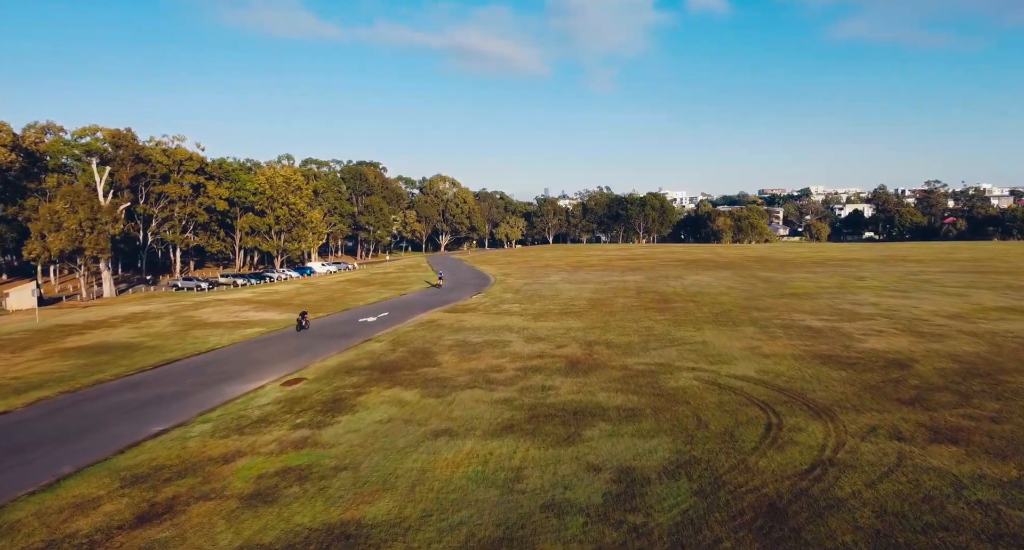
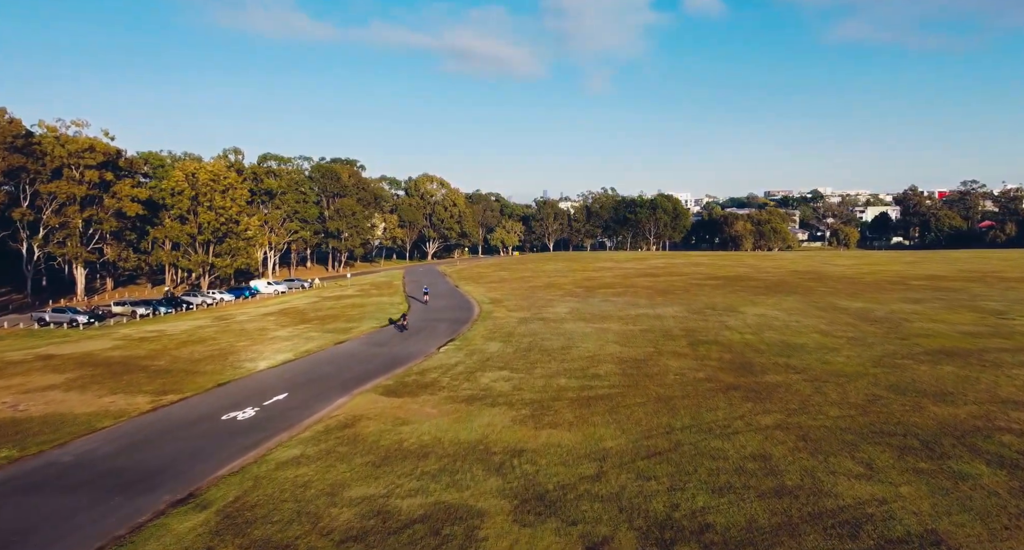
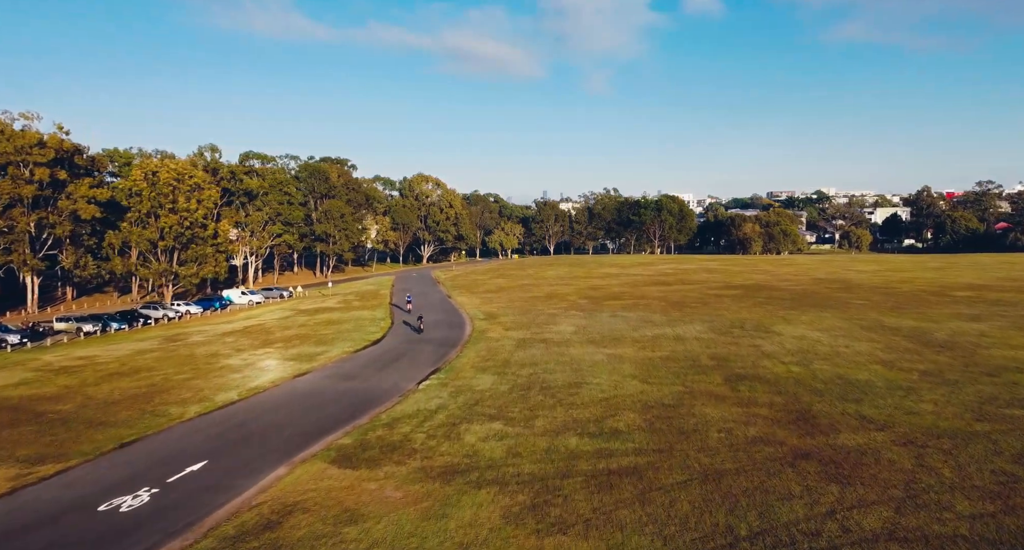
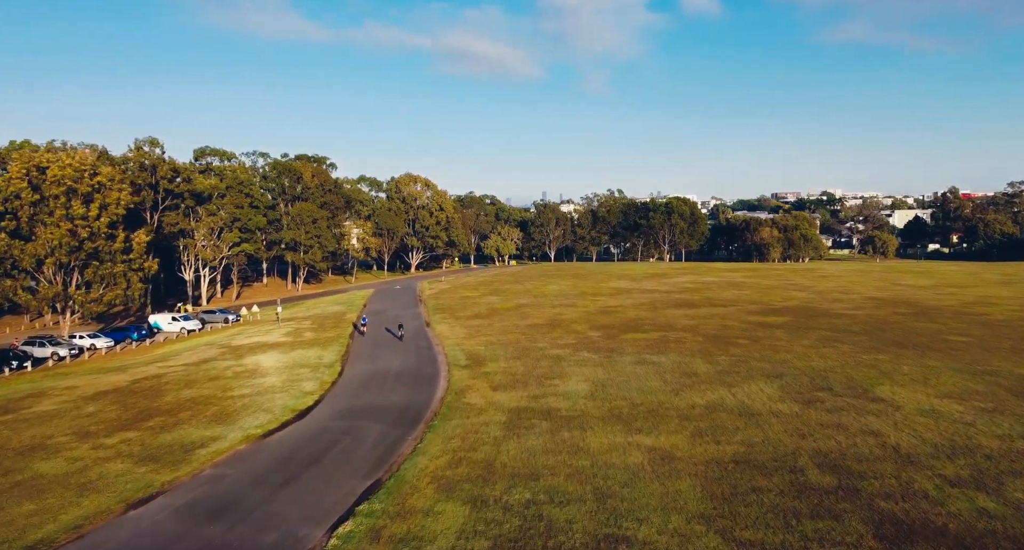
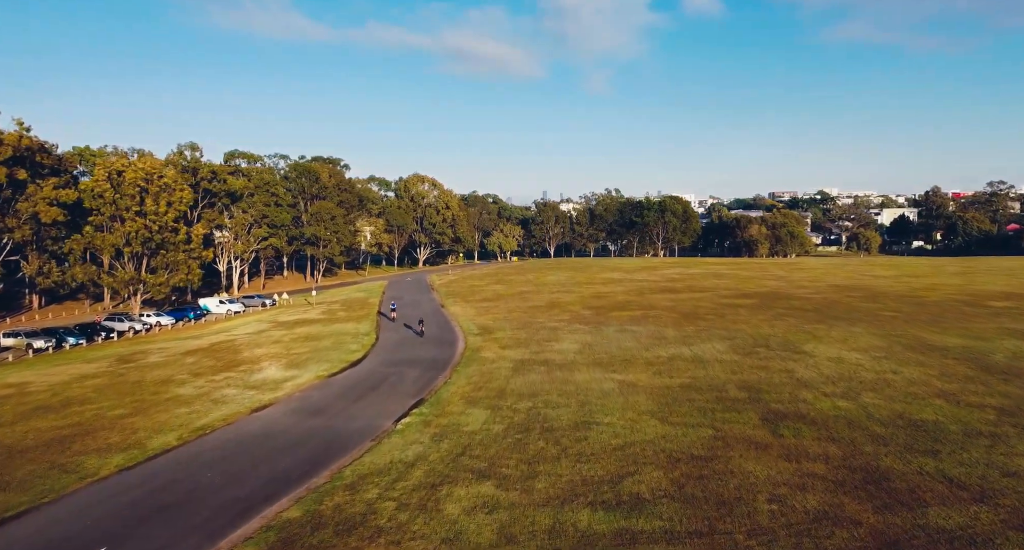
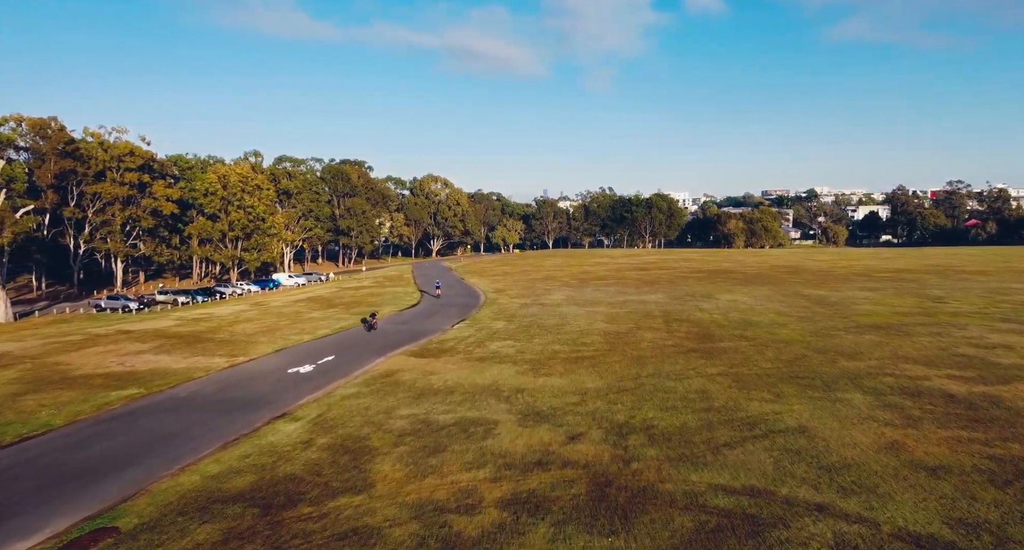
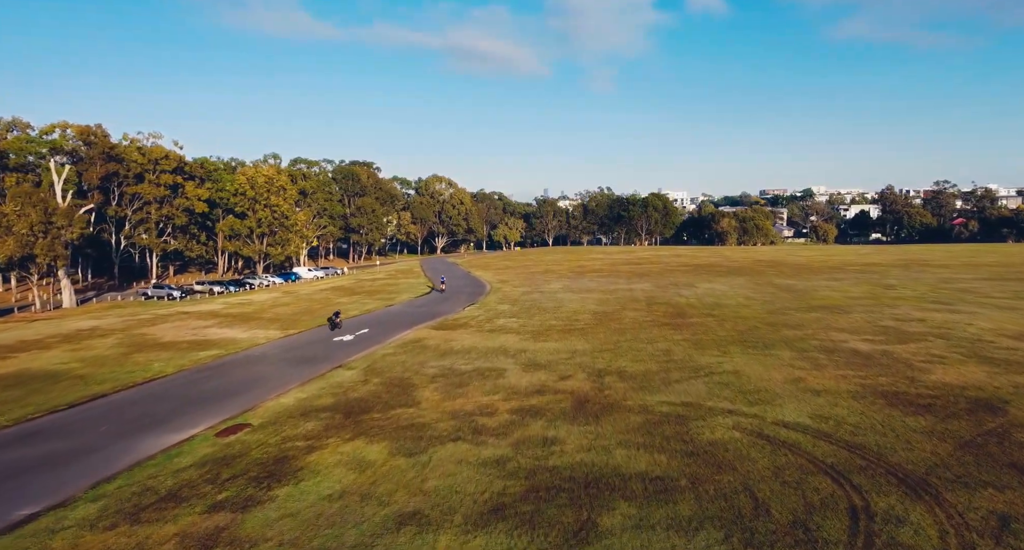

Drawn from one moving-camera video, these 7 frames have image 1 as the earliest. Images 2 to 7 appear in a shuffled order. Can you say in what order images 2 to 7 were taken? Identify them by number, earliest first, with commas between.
7, 6, 2, 3, 5, 4
